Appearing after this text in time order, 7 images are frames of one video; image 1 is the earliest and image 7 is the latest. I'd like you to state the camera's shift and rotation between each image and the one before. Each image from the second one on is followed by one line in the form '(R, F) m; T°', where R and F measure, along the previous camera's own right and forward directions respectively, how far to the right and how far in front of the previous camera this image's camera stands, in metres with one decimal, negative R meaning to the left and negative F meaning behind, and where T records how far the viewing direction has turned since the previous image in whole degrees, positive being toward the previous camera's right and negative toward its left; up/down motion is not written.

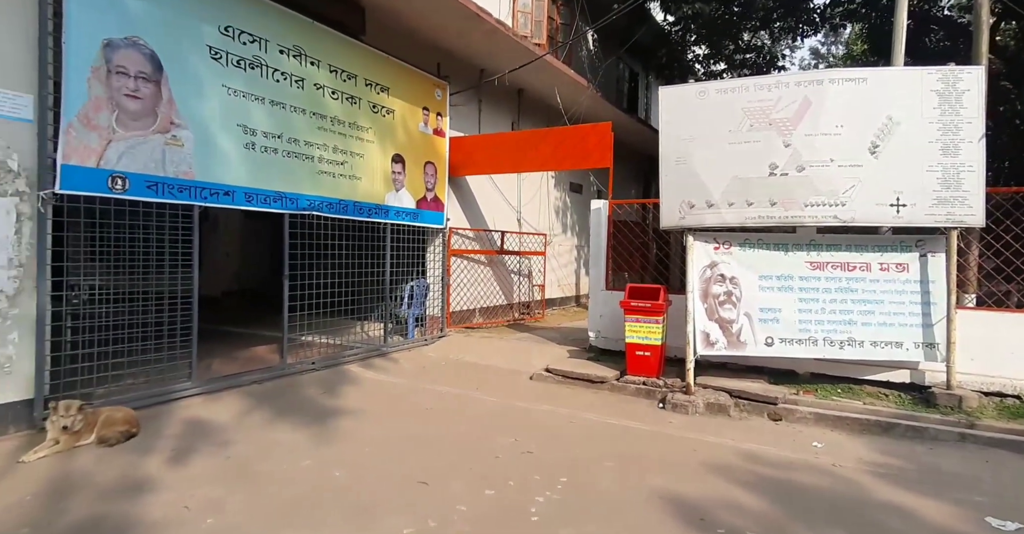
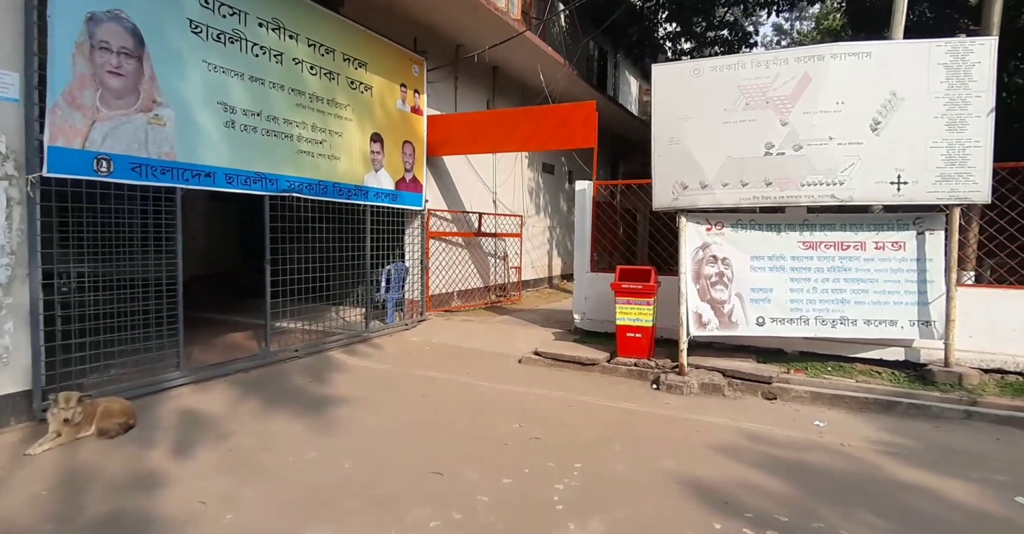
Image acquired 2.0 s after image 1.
(-0.4, +0.2) m; +4°
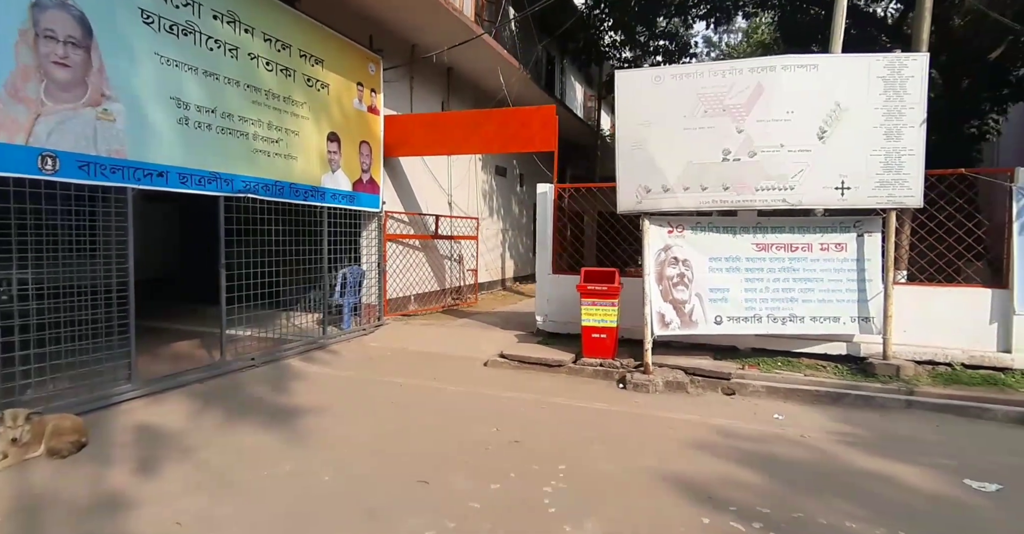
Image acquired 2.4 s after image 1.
(-0.3, 0.0) m; +6°
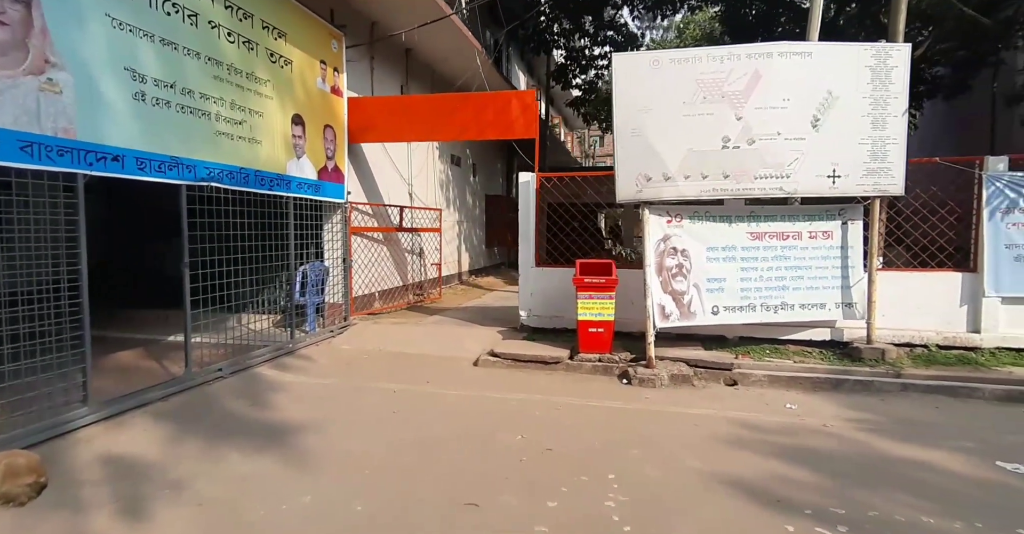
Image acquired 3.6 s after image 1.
(-0.7, +0.4) m; +8°
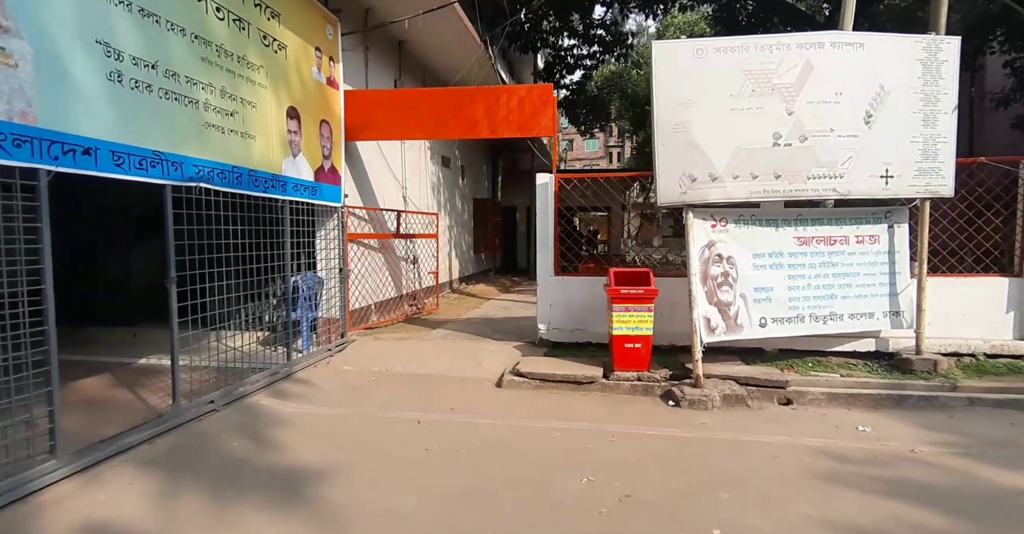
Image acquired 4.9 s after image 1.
(-0.6, +0.7) m; +4°
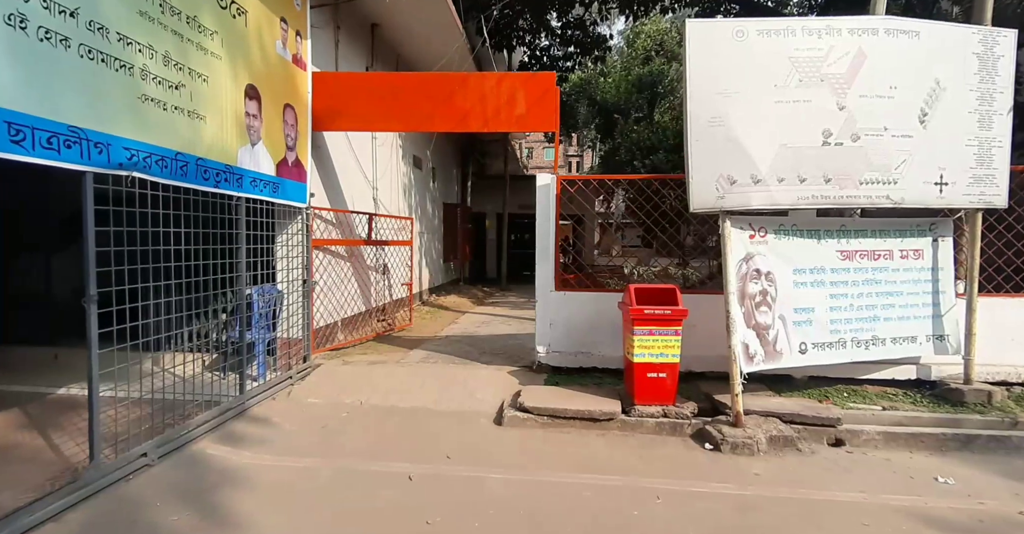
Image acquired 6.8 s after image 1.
(-0.4, +0.9) m; +4°
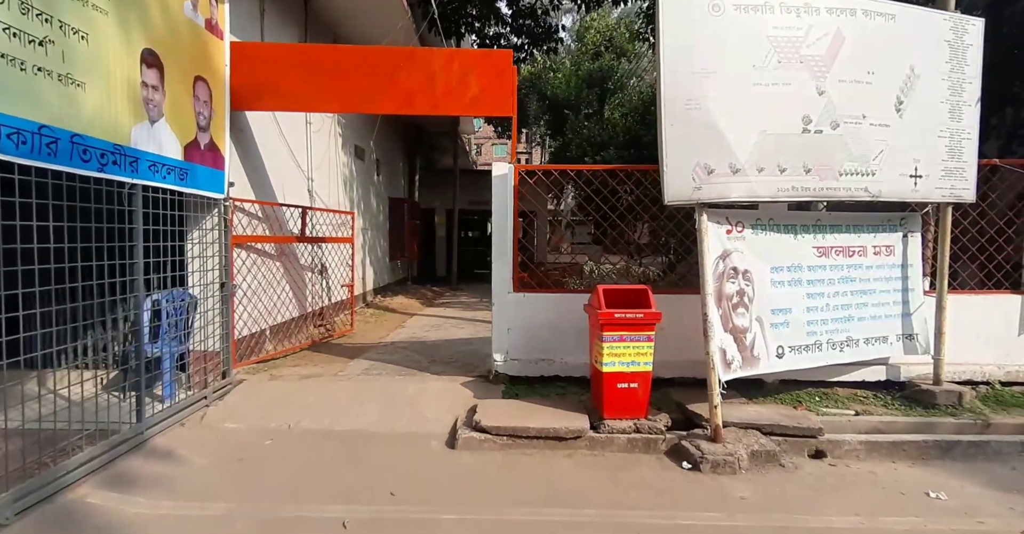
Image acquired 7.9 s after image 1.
(0.0, +0.6) m; +5°
